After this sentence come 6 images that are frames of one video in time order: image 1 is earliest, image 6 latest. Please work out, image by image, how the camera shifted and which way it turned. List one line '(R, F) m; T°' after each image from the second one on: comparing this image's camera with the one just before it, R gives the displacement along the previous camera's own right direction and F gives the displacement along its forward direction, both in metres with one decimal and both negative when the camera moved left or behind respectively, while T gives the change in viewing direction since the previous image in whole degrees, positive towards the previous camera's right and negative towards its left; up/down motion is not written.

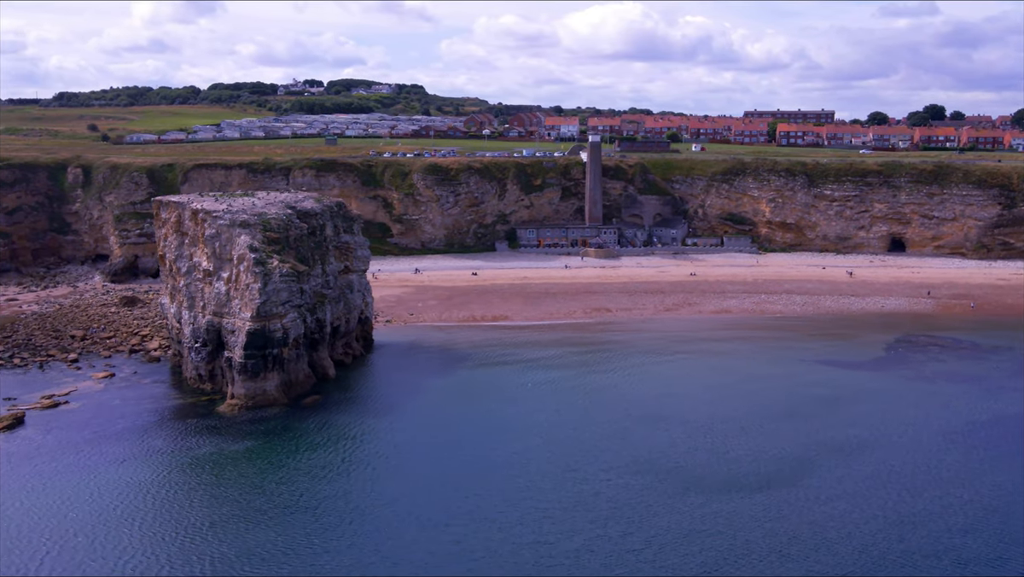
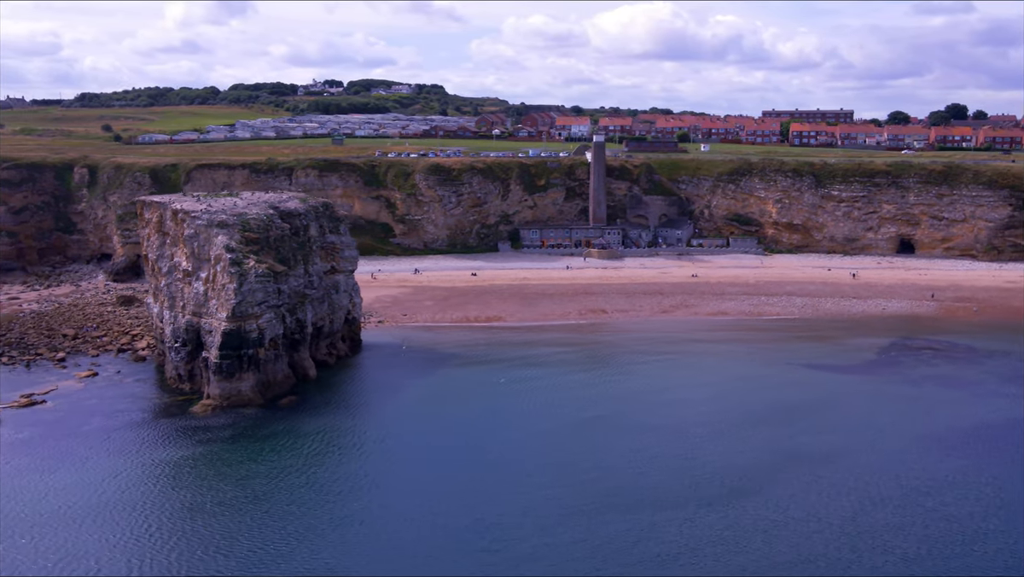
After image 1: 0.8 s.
(+1.5, +0.3) m; -1°
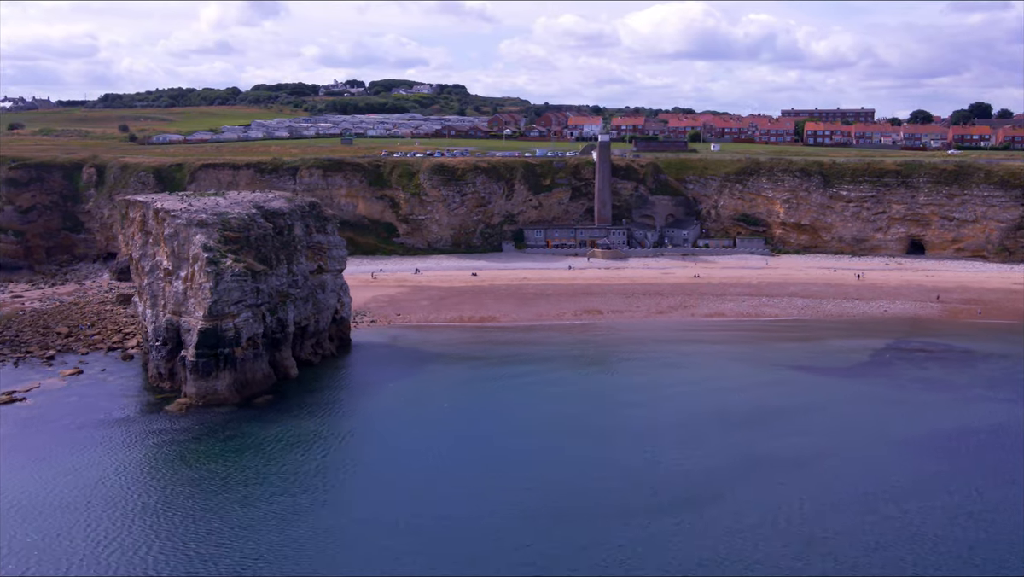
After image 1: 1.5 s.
(+1.6, +0.3) m; -2°
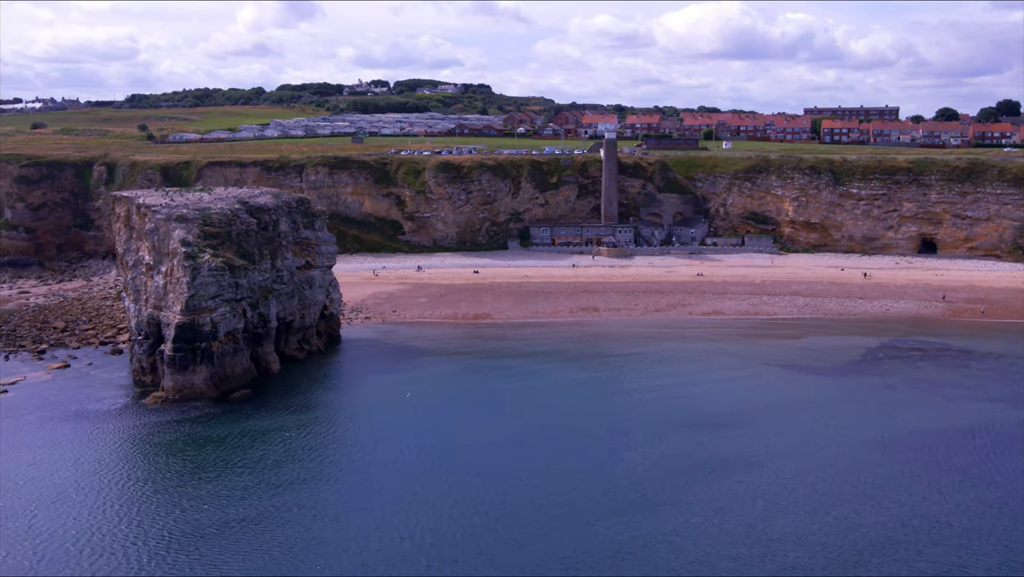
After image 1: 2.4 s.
(+1.7, +0.2) m; -2°
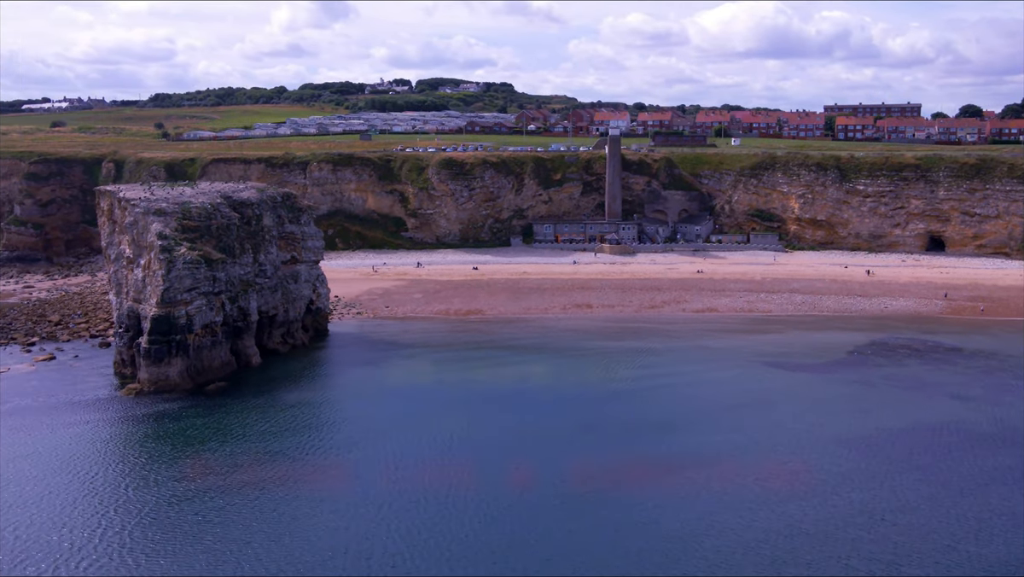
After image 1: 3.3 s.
(+1.8, +0.1) m; -2°
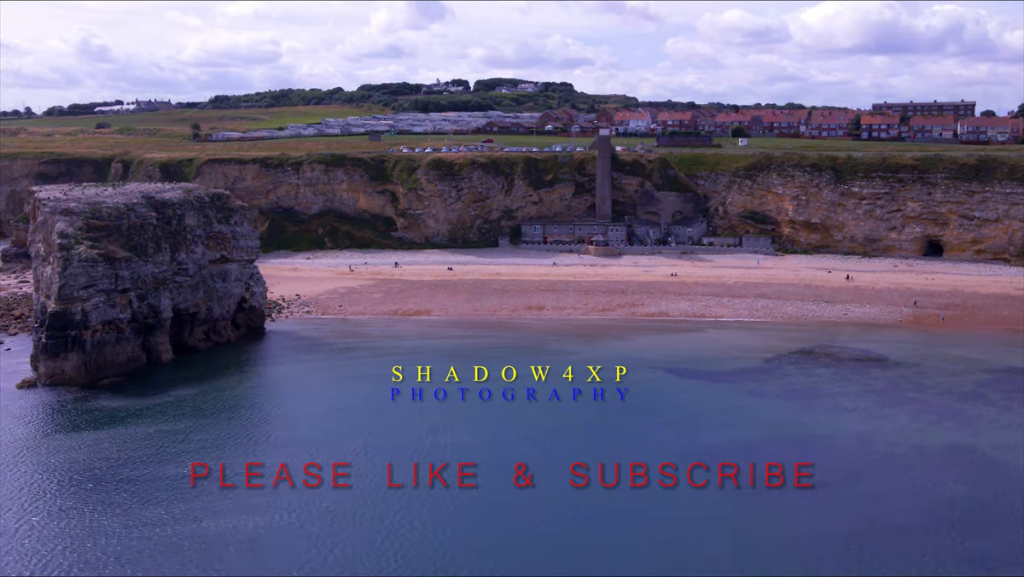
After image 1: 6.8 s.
(+6.5, +0.3) m; -5°
